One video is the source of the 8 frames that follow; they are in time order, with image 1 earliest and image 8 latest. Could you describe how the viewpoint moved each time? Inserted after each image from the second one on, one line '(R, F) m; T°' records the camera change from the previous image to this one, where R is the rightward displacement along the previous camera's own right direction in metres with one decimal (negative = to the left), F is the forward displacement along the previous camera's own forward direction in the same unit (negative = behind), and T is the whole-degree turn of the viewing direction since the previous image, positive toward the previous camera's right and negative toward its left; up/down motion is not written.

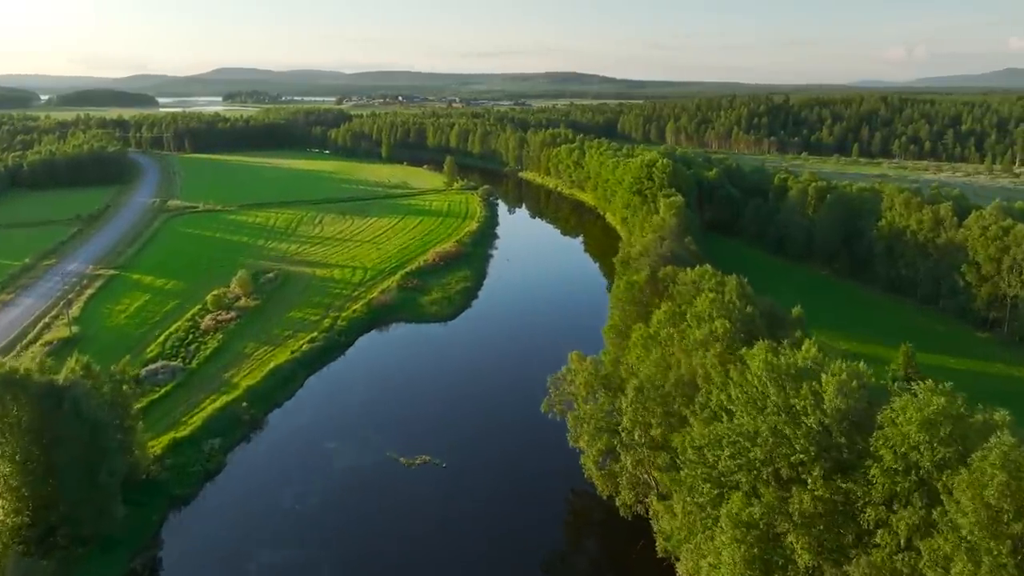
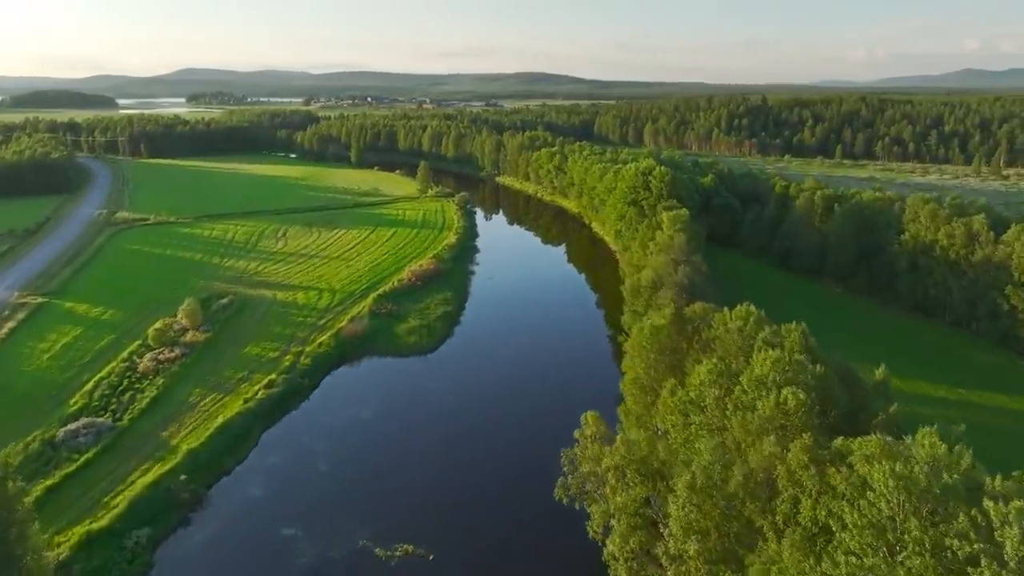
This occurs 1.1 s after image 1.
(-0.9, +5.3) m; +2°
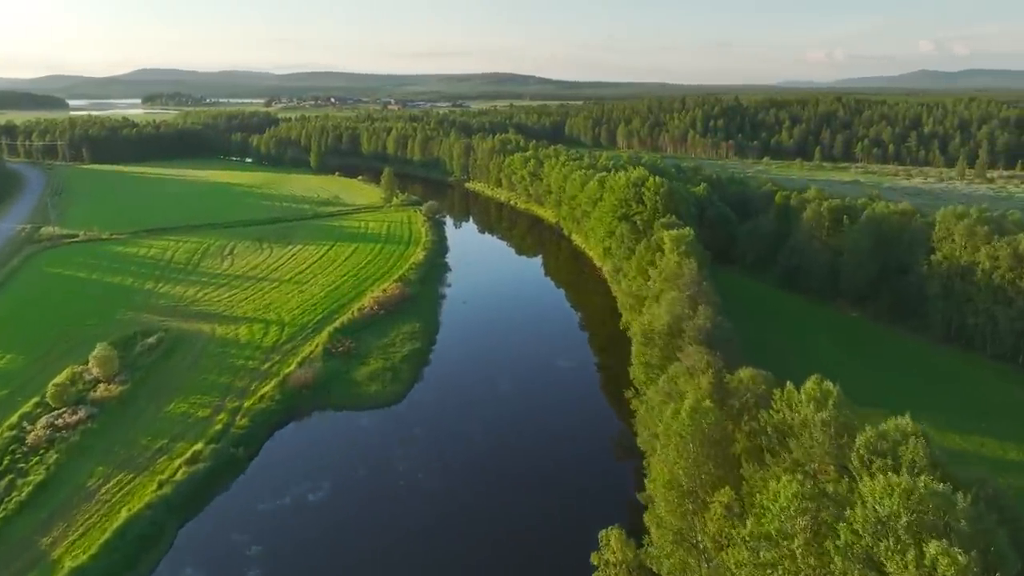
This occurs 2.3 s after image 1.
(-0.5, +6.2) m; +3°
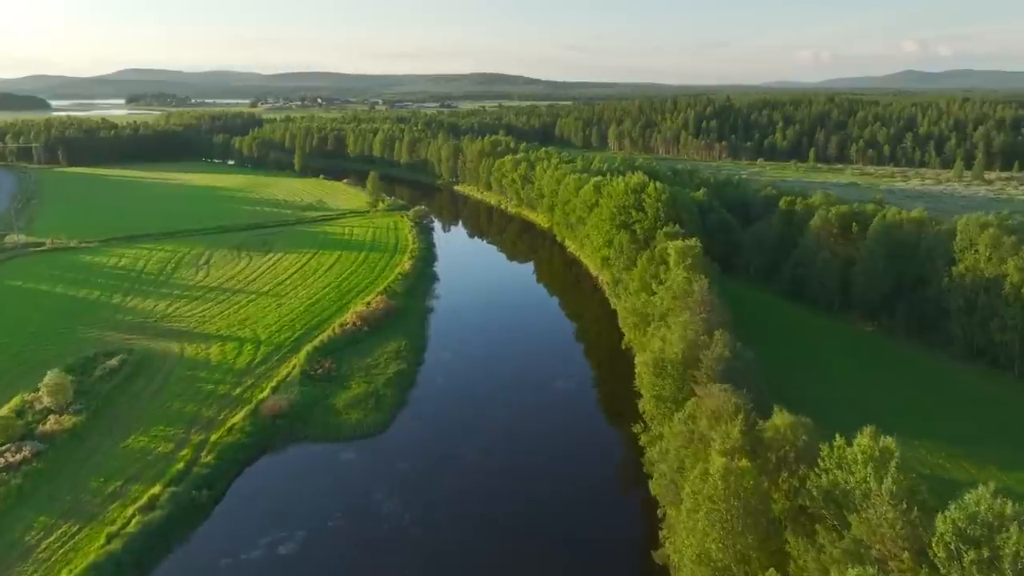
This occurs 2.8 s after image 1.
(-0.2, +2.8) m; +1°
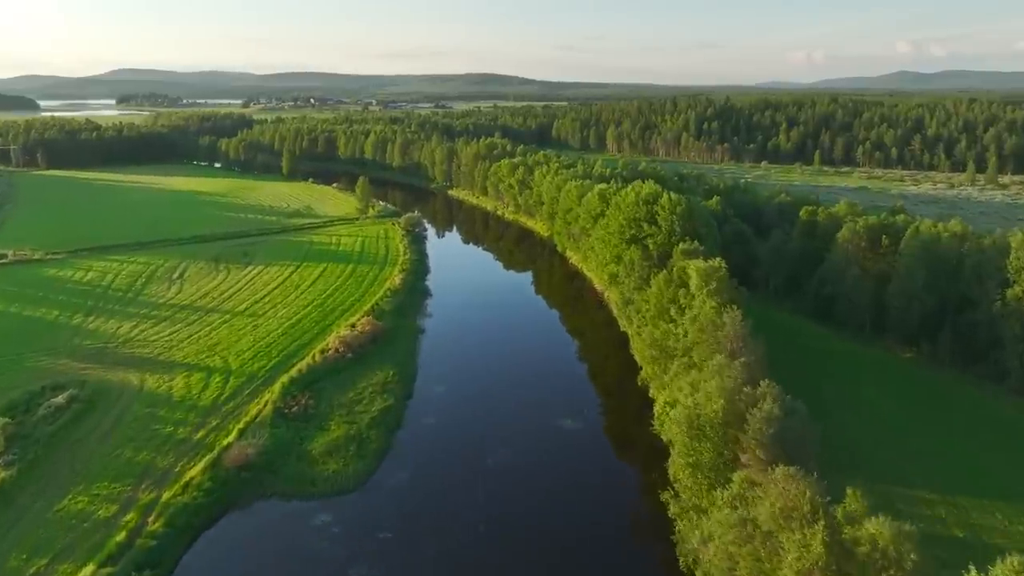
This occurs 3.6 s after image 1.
(-0.2, +4.1) m; 0°
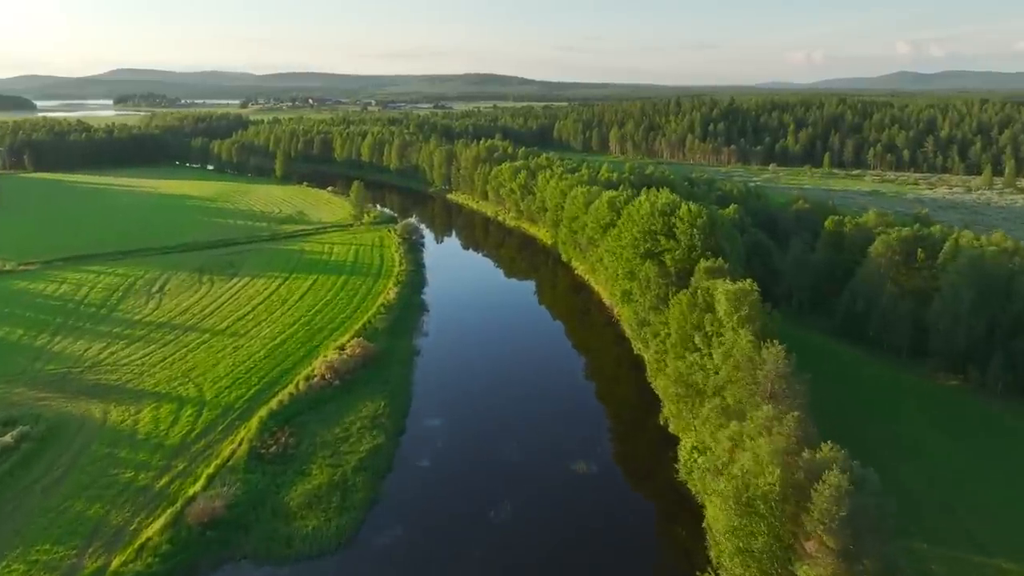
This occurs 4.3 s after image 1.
(-0.2, +3.5) m; 0°
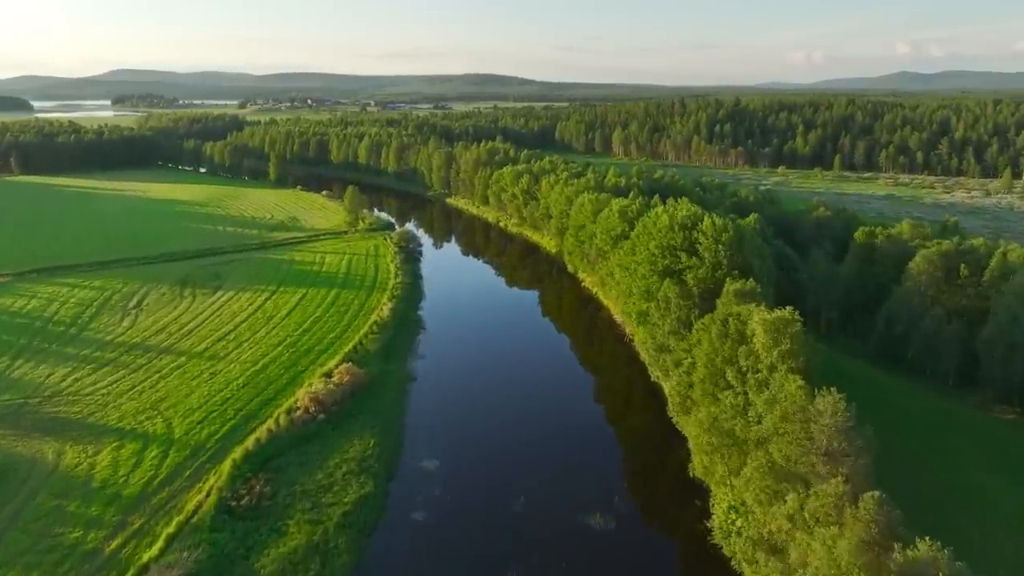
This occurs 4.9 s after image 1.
(-0.2, +3.5) m; 0°
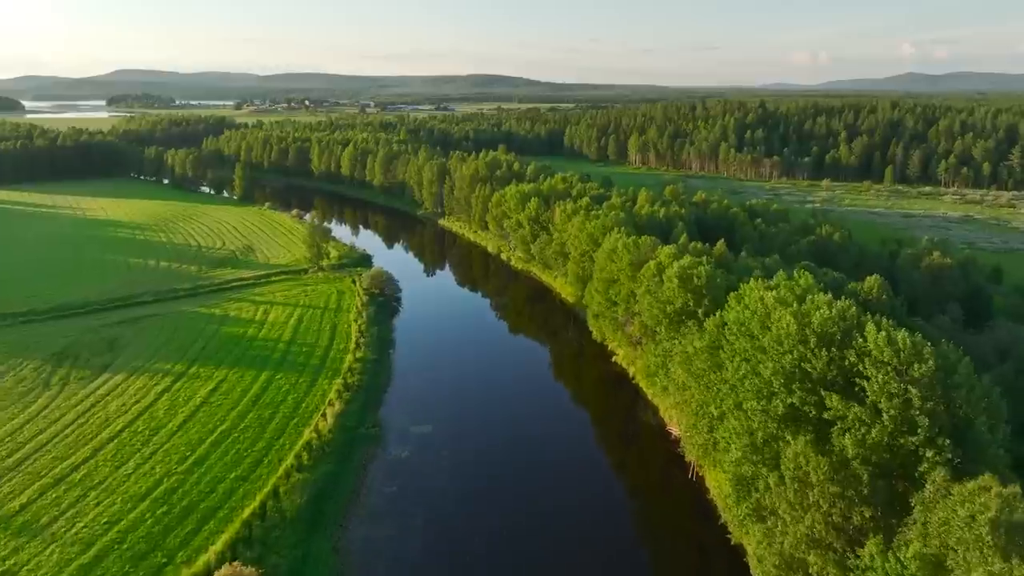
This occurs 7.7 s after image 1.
(0.0, +14.6) m; 0°
